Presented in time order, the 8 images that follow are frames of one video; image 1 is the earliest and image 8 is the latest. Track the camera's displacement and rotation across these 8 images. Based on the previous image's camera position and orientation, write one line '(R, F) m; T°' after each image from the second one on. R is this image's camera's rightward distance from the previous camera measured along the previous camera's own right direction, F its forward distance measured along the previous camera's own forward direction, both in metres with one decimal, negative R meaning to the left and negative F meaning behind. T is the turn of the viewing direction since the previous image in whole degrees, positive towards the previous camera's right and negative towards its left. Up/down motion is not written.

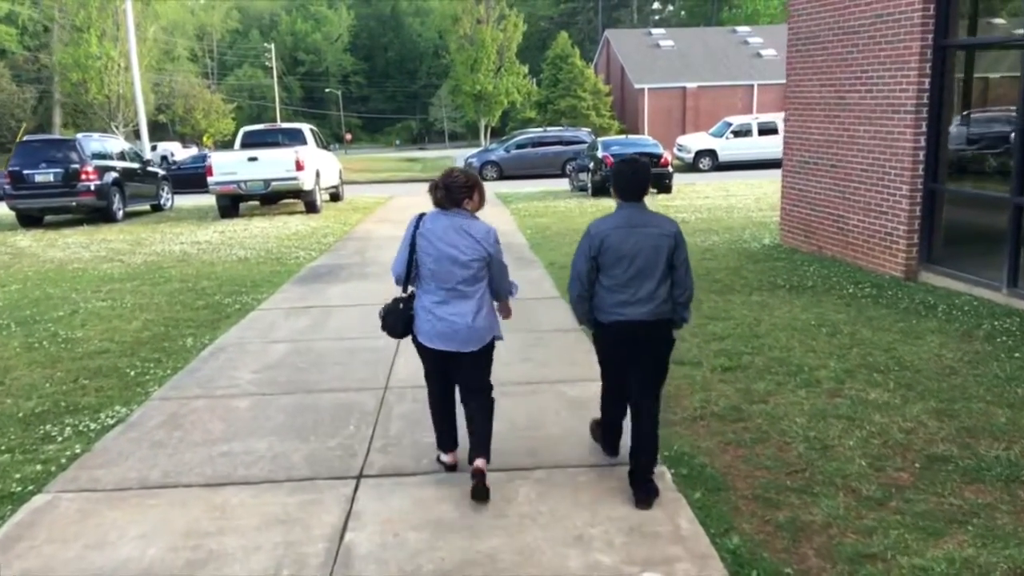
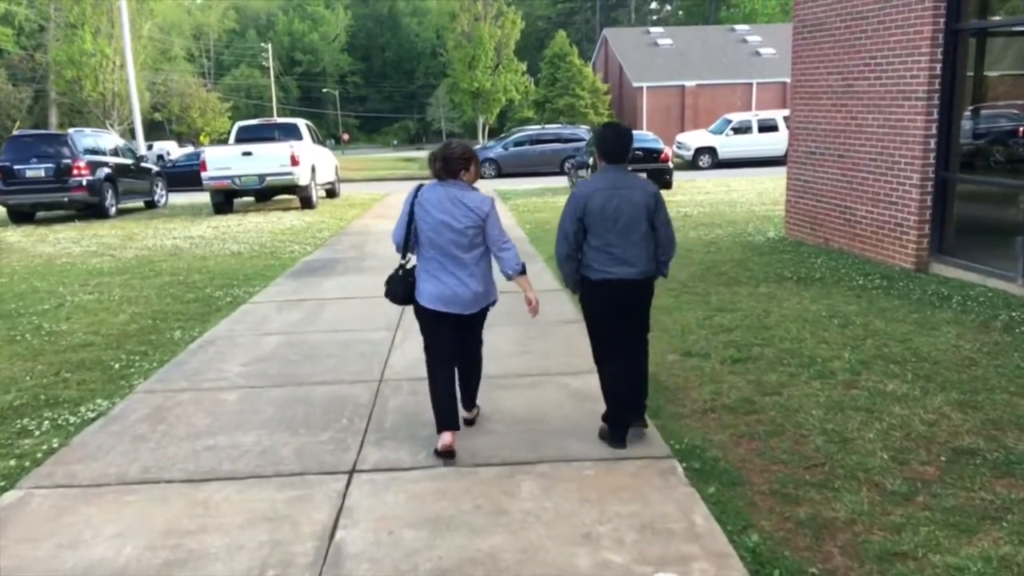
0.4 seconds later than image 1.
(0.0, +0.3) m; 0°
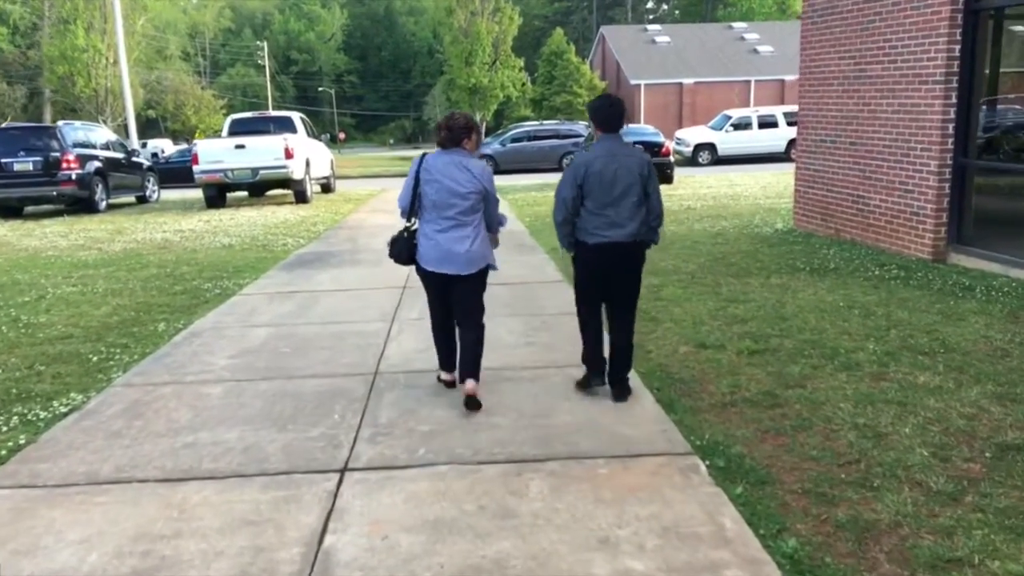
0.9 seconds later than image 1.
(0.0, +0.4) m; 0°
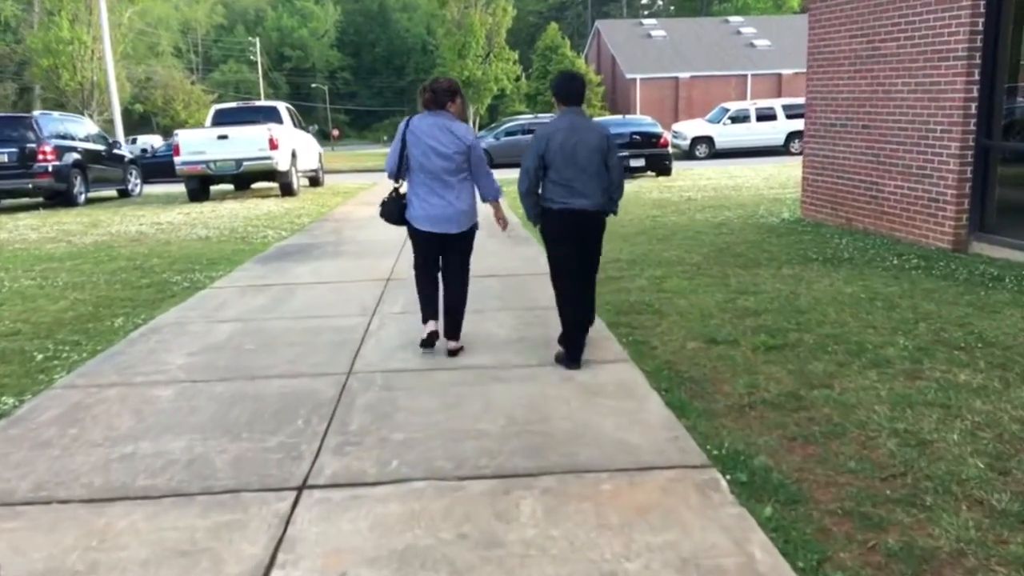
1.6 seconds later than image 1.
(0.0, +0.6) m; 0°
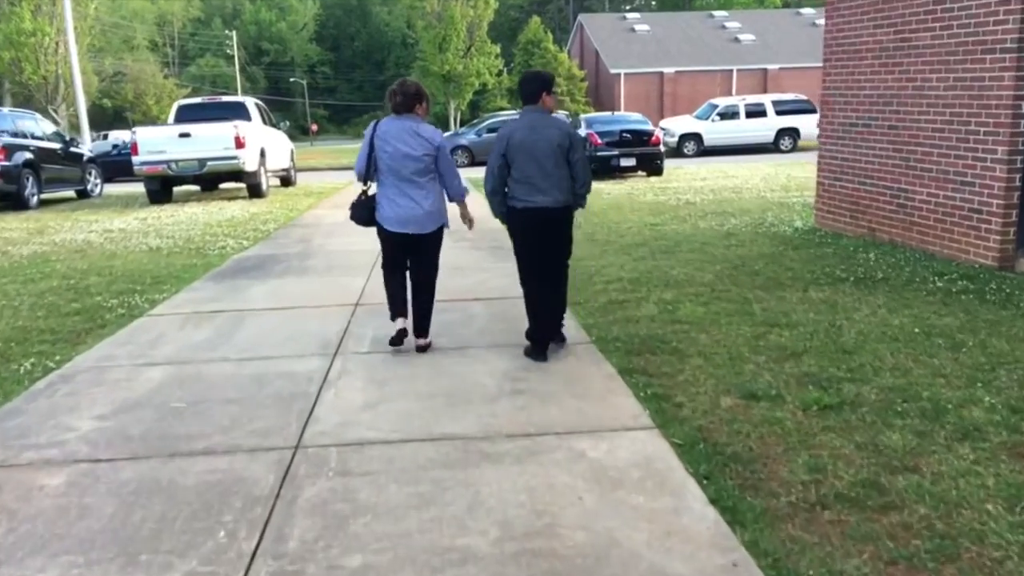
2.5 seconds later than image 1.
(0.0, +1.1) m; +1°
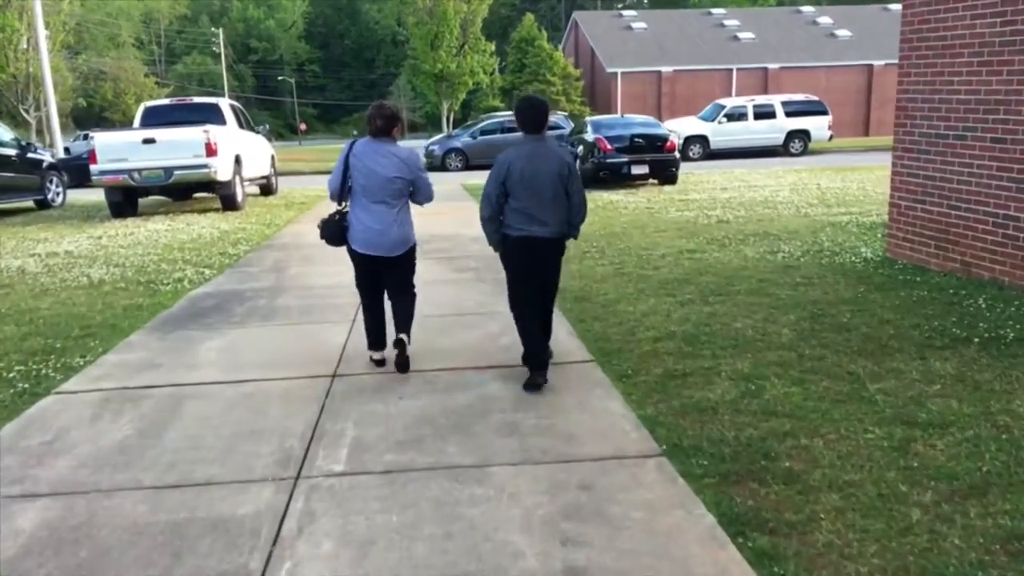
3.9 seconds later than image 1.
(-0.2, +1.7) m; +1°
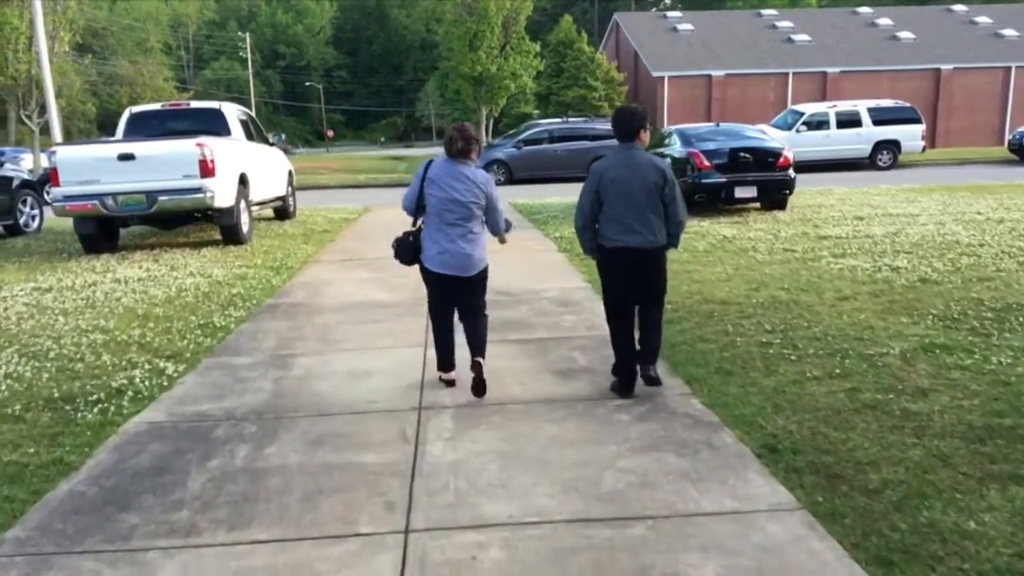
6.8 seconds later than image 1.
(-0.7, +3.5) m; -2°
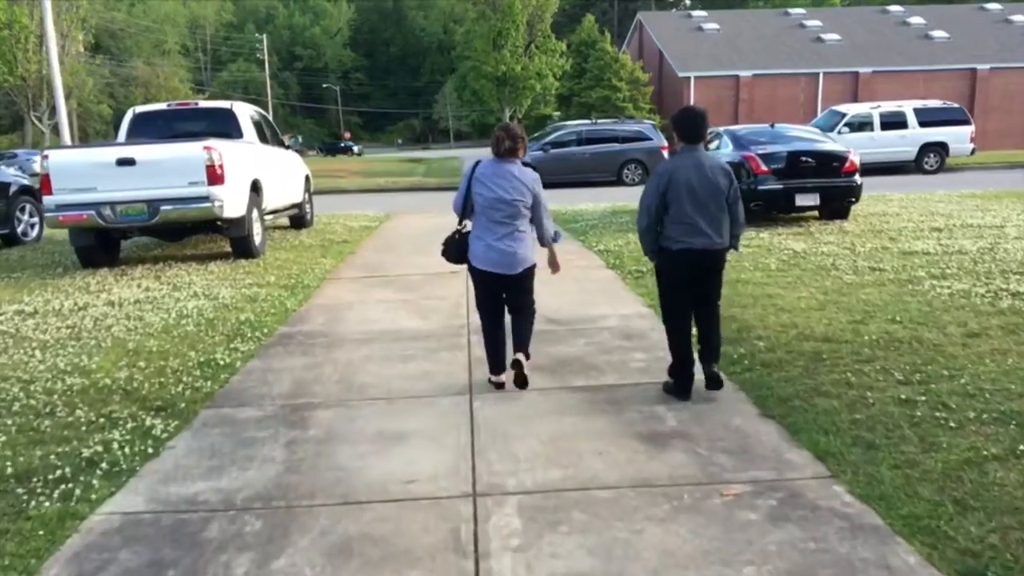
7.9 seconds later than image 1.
(-0.3, +1.2) m; -1°
